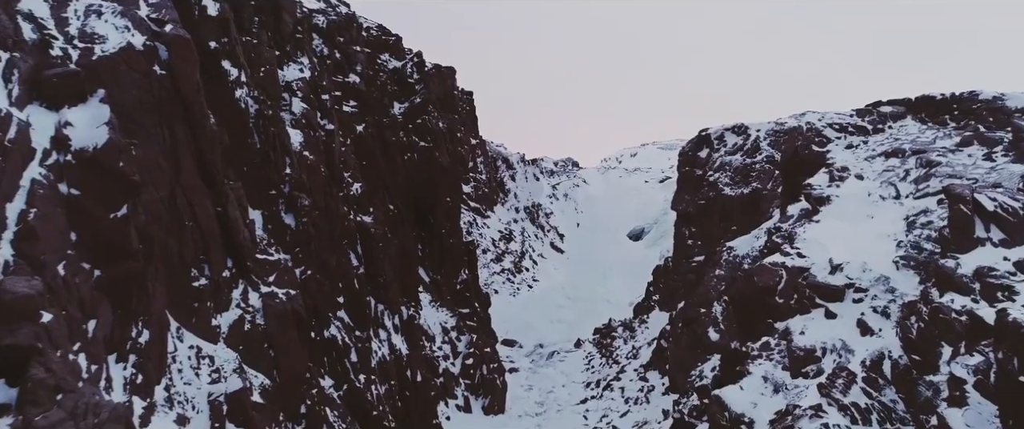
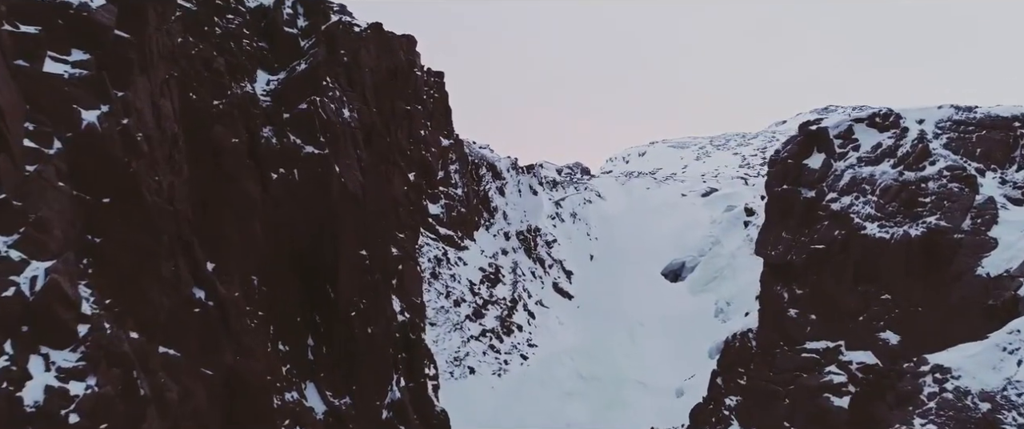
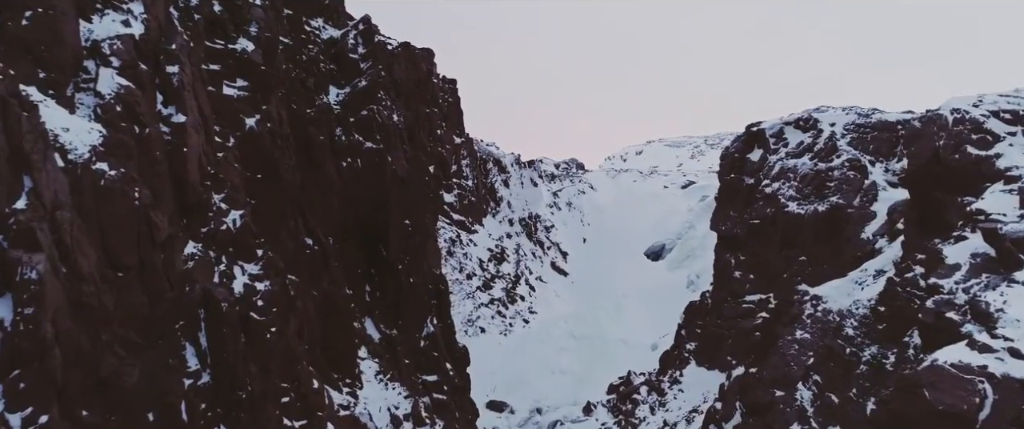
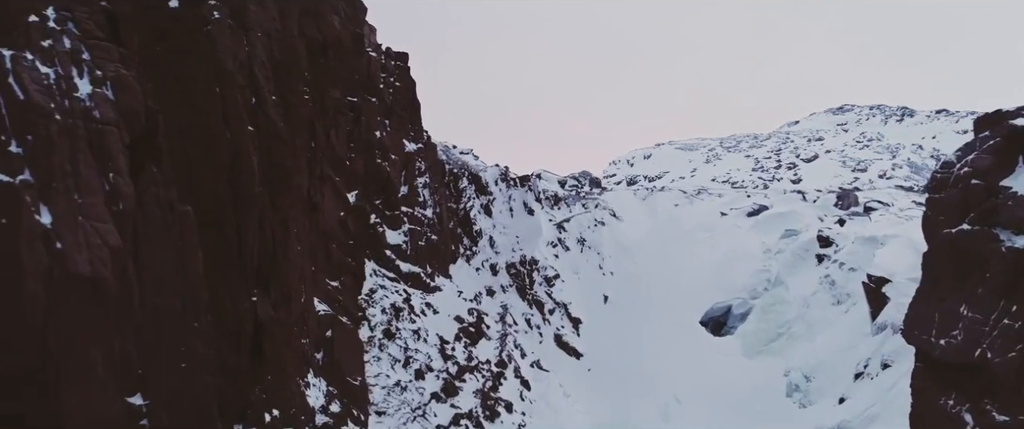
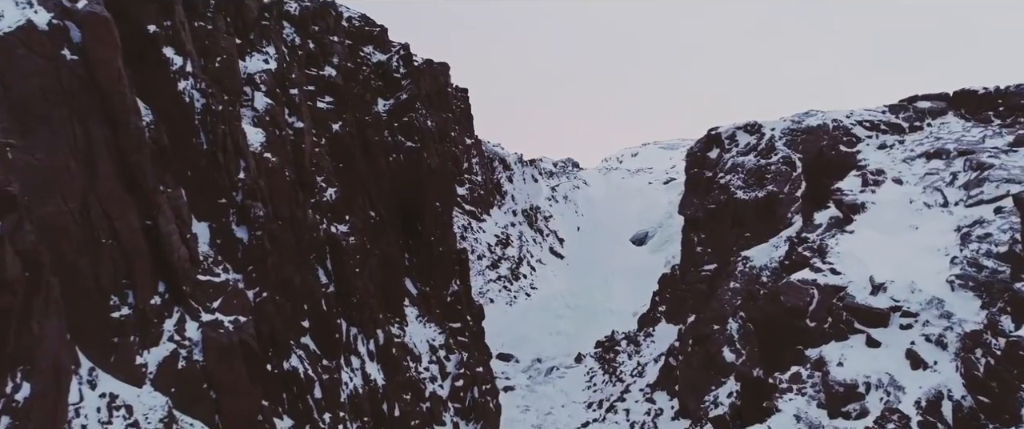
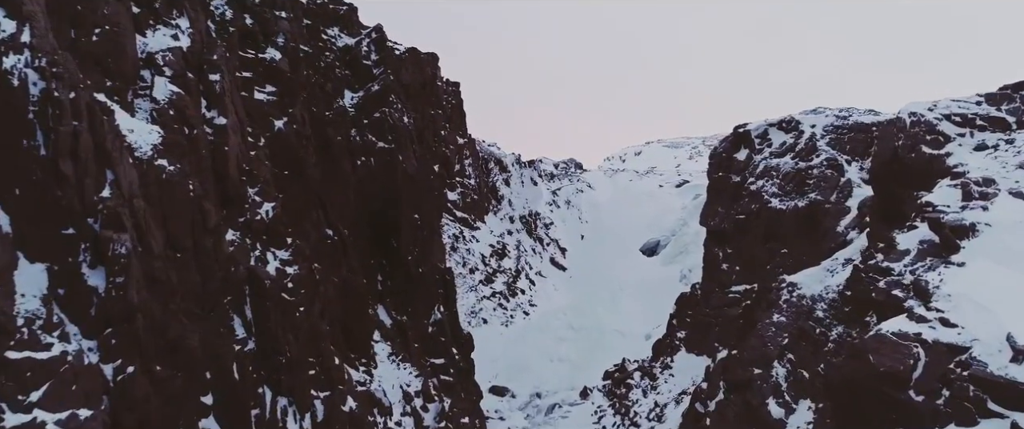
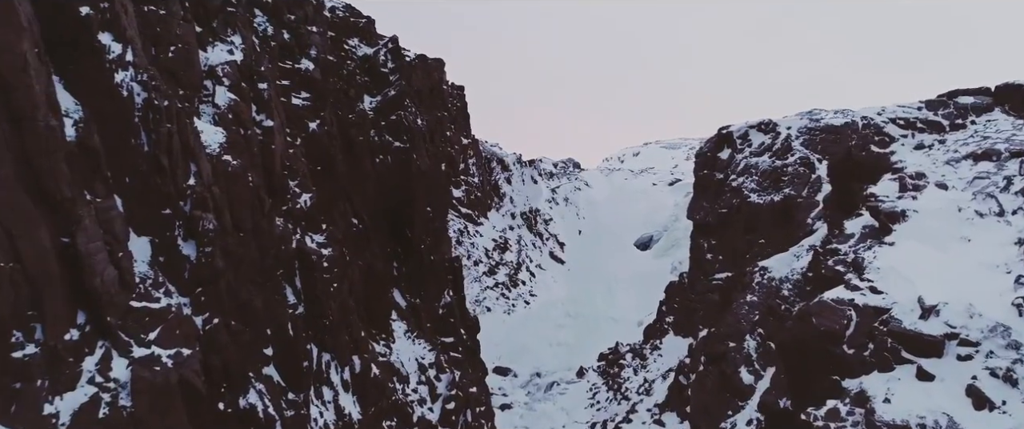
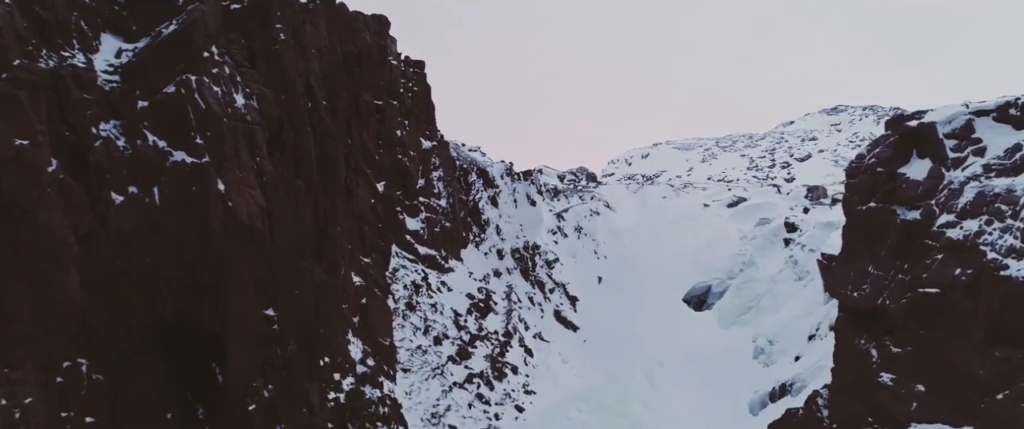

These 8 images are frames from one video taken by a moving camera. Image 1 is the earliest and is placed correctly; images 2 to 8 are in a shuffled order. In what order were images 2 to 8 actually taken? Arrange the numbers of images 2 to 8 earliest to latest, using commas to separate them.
5, 7, 6, 3, 2, 8, 4
